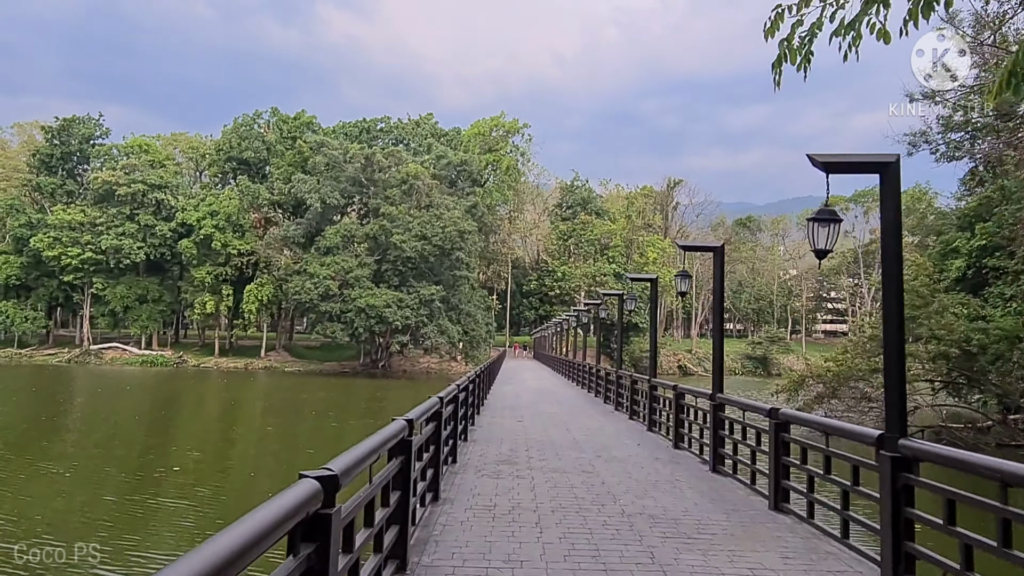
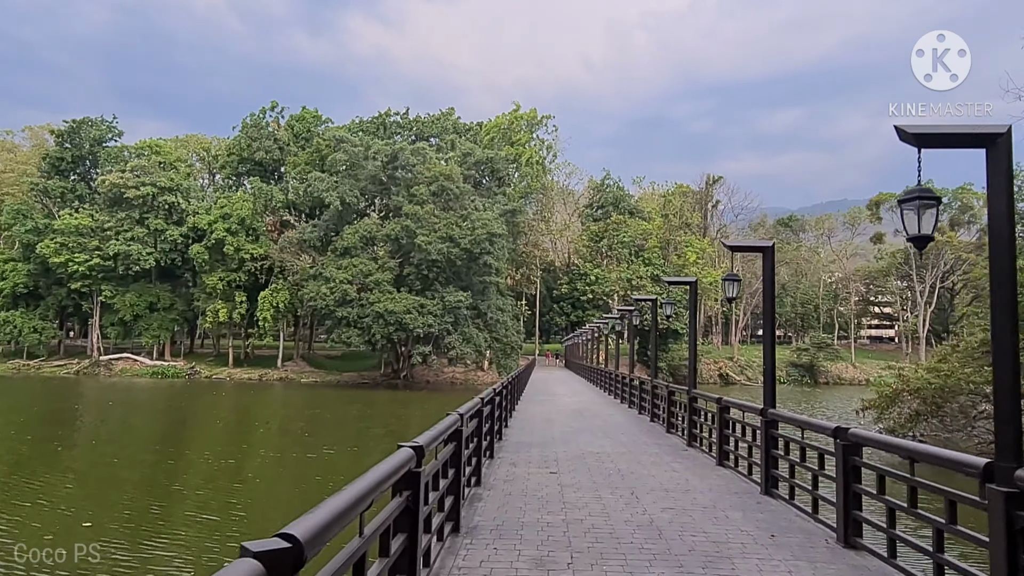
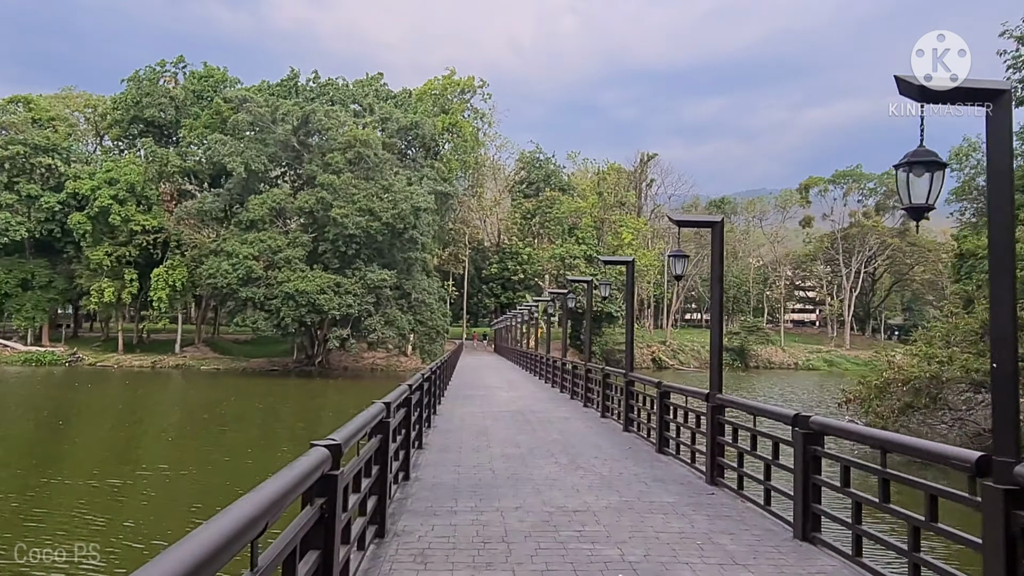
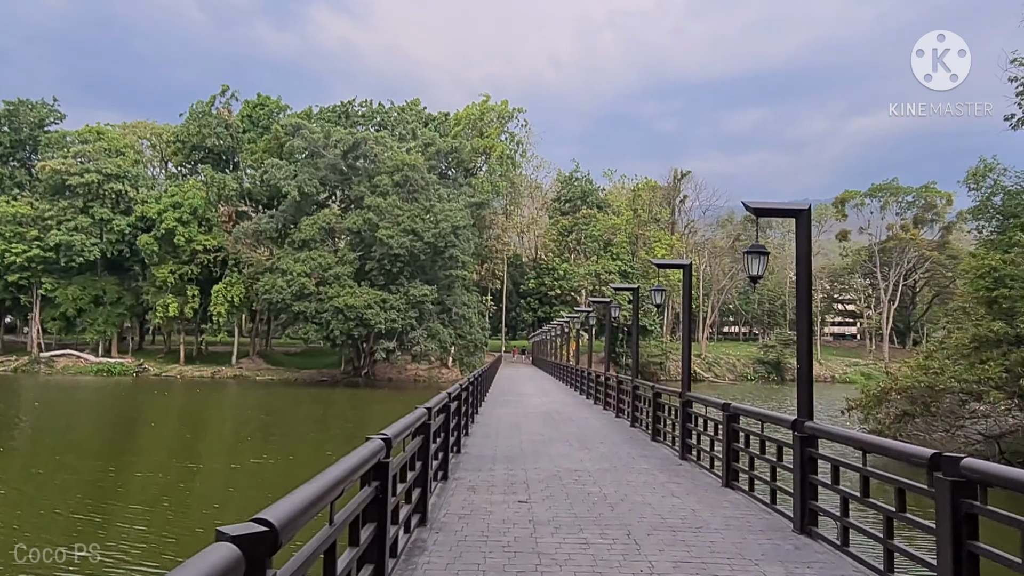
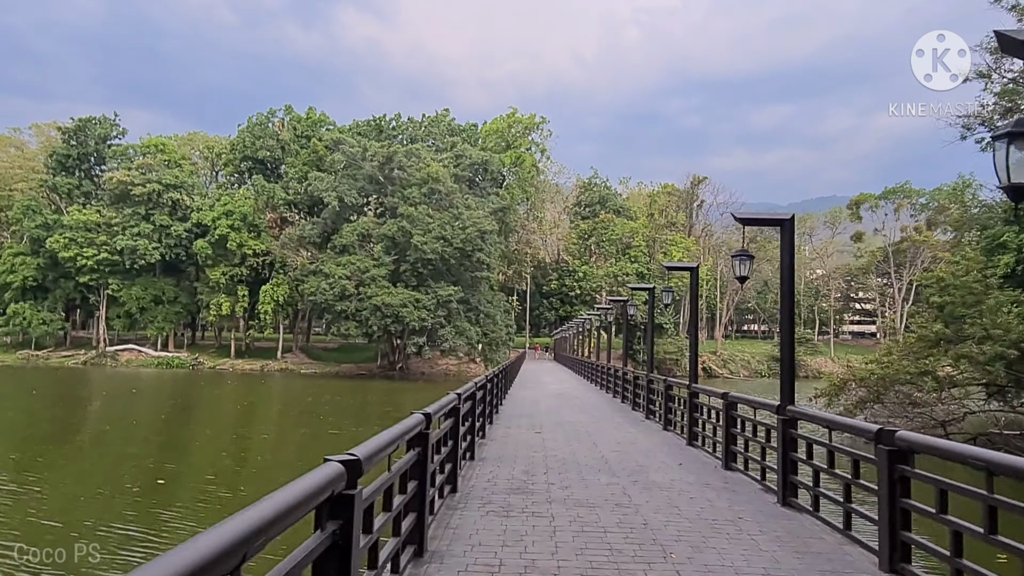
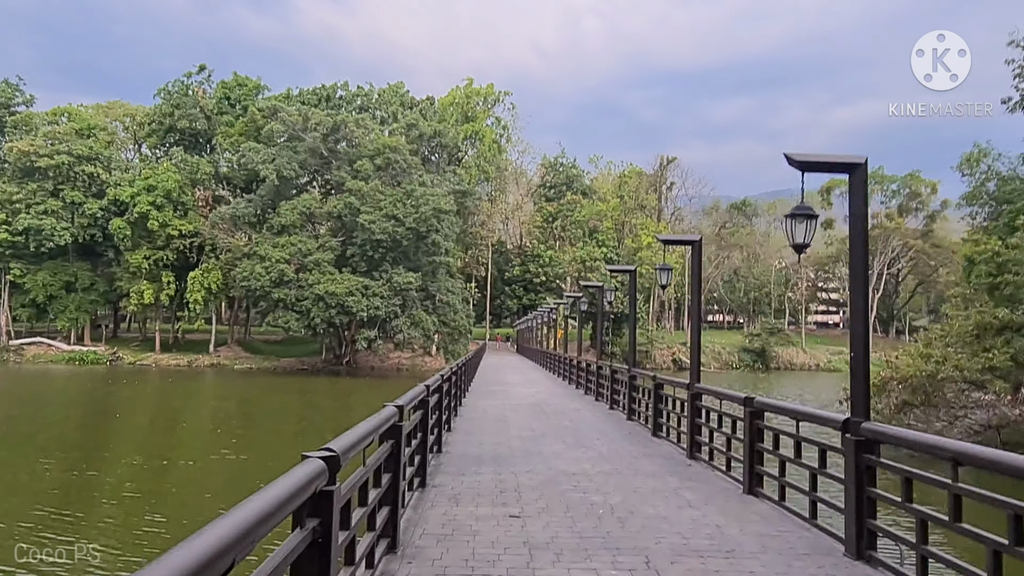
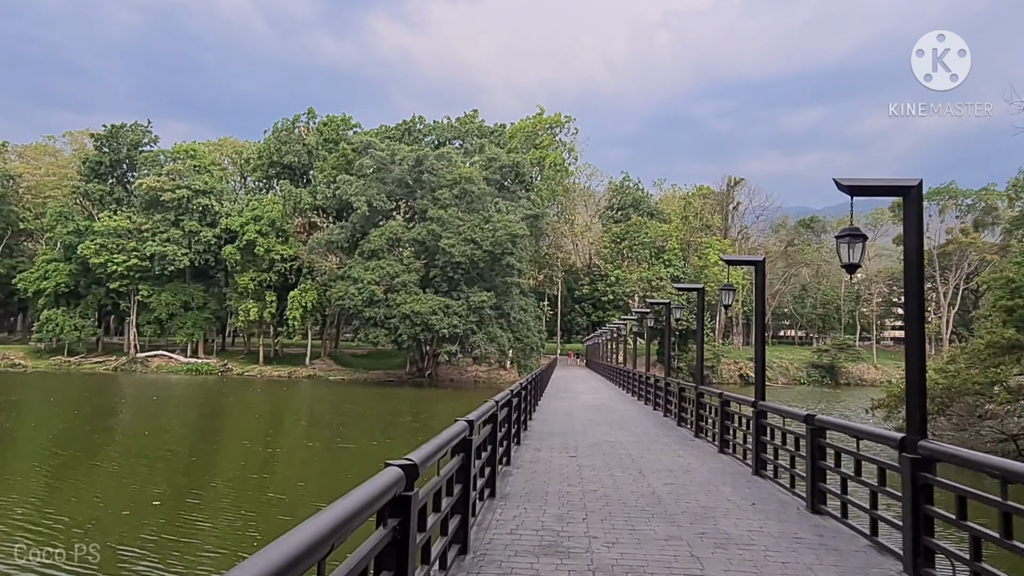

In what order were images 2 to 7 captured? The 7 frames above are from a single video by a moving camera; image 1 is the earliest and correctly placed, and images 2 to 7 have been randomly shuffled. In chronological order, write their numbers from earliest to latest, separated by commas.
5, 7, 2, 4, 6, 3
